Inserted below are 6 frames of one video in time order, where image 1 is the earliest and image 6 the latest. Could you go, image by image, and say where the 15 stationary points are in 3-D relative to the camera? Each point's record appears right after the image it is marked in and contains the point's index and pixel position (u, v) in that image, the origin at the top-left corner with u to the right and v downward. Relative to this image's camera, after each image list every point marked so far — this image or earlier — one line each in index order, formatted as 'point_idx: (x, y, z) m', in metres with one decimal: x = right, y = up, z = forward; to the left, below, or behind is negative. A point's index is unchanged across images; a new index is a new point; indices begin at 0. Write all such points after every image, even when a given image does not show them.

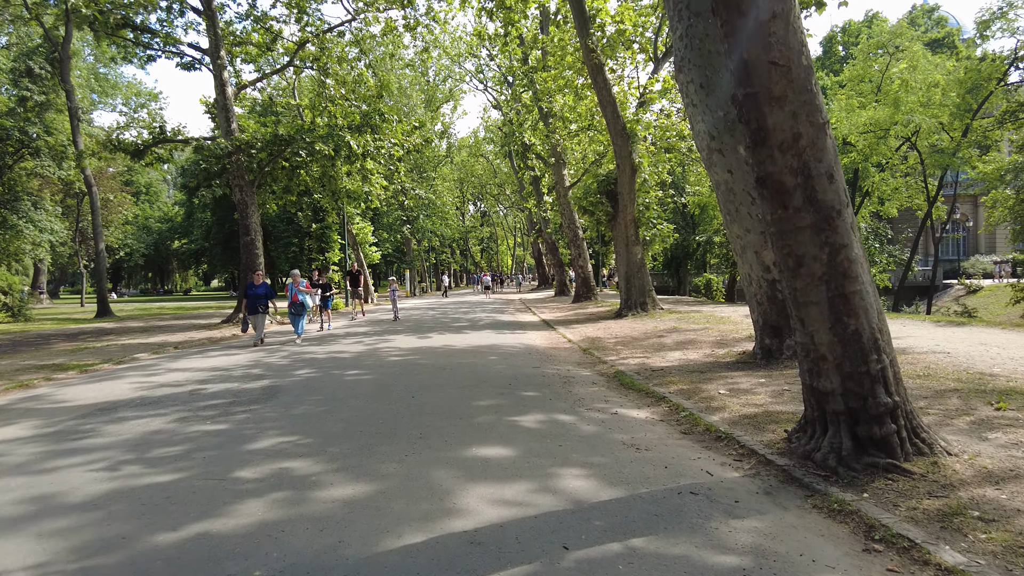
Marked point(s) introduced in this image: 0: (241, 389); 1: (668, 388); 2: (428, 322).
0: (-3.1, -1.1, +7.5) m
1: (+1.7, -1.1, +7.2) m
2: (-2.3, -0.9, +18.1) m
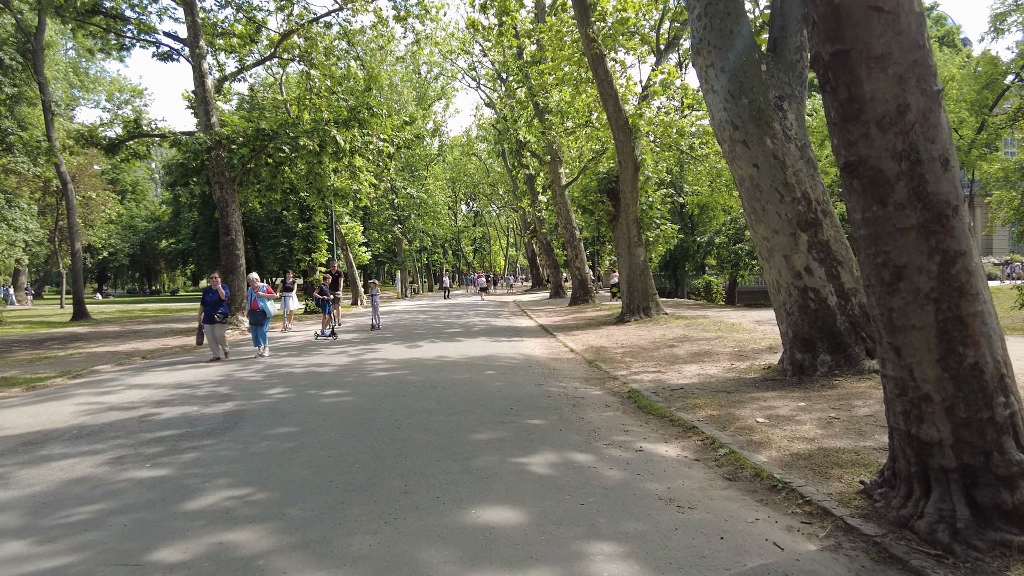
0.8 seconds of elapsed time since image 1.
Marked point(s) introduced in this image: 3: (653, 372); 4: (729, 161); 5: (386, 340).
0: (-3.1, -1.2, +6.5) m
1: (+1.7, -1.2, +6.3) m
2: (-2.4, -1.0, +17.1) m
3: (+1.9, -1.1, +8.8) m
4: (+2.8, +1.6, +8.4) m
5: (-2.6, -1.1, +13.6) m
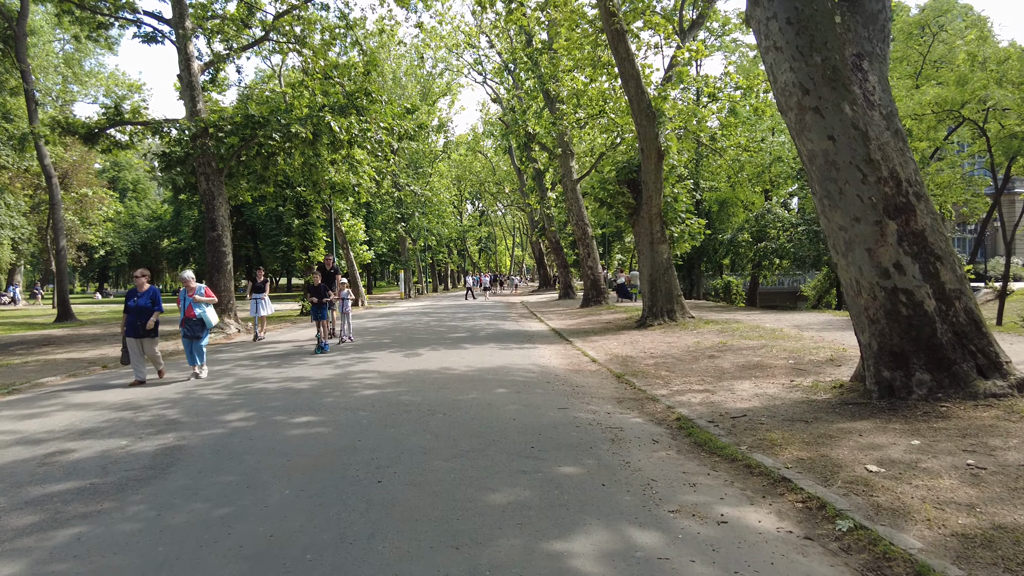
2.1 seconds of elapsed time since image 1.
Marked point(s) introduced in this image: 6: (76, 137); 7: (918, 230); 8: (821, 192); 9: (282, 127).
0: (-2.9, -1.2, +5.0) m
1: (+1.9, -1.2, +4.7) m
2: (-2.1, -1.0, +15.6) m
3: (+2.1, -1.1, +7.3) m
4: (+3.0, +1.6, +6.9) m
5: (-2.4, -1.1, +12.1) m
6: (-12.6, +4.4, +19.0) m
7: (+3.9, +0.6, +6.3) m
8: (+3.1, +1.0, +6.7) m
9: (-6.3, +4.5, +18.1) m
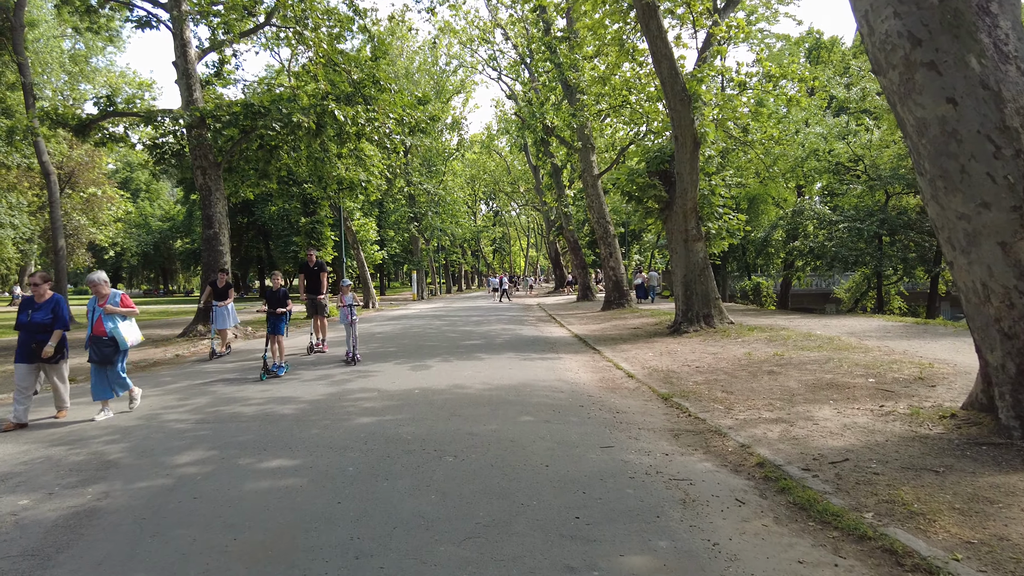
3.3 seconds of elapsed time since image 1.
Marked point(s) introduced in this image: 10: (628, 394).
0: (-2.7, -1.3, +3.6) m
1: (+2.1, -1.2, +3.3) m
2: (-1.7, -1.1, +14.3) m
3: (+2.3, -1.2, +5.9) m
4: (+3.2, +1.6, +5.5) m
5: (-2.0, -1.1, +10.8) m
6: (-12.1, +4.3, +17.9) m
7: (+4.1, +0.5, +4.8) m
8: (+3.4, +0.9, +5.3) m
9: (-5.9, +4.4, +16.9) m
10: (+1.3, -1.2, +7.6) m
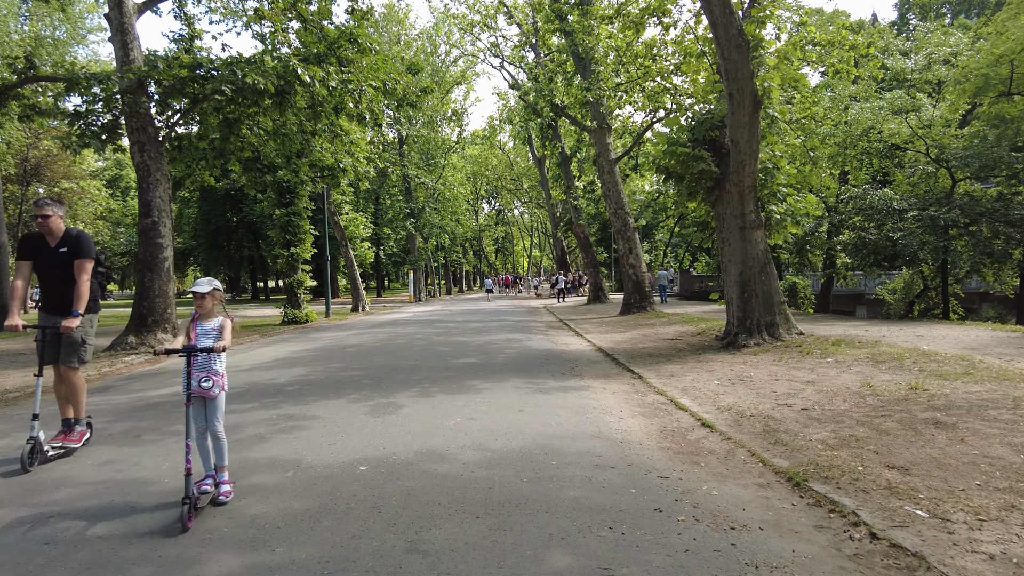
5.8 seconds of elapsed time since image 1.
0: (-2.6, -1.3, +0.5) m
1: (+2.2, -1.2, +0.2) m
2: (-1.6, -1.1, +11.2) m
3: (+2.4, -1.2, +2.7) m
4: (+3.3, +1.6, +2.3) m
5: (-1.9, -1.1, +7.6) m
6: (-11.9, +4.3, +14.9) m
7: (+4.2, +0.5, +1.7) m
8: (+3.5, +0.9, +2.2) m
9: (-5.7, +4.4, +13.8) m
10: (+1.4, -1.2, +4.4) m
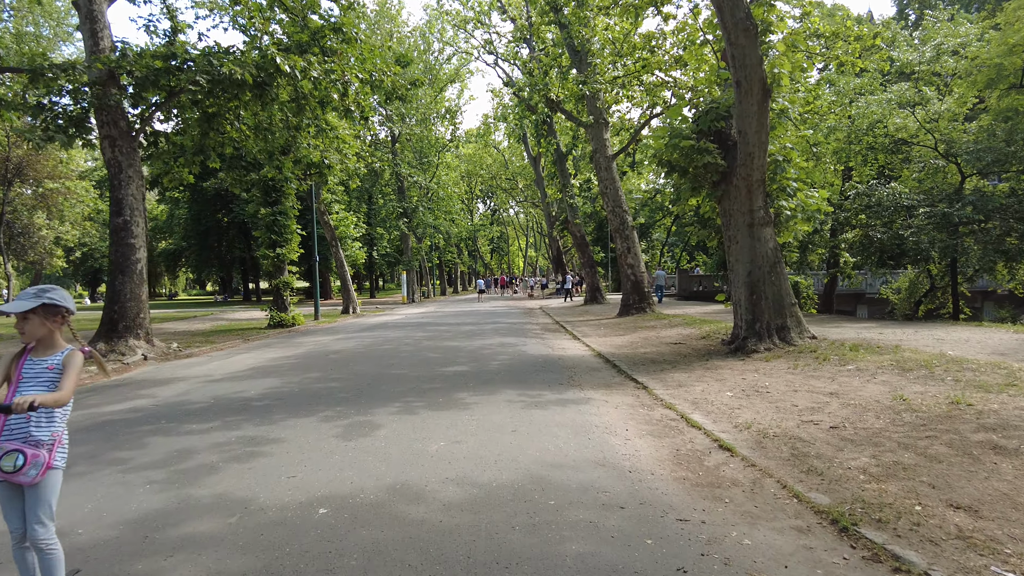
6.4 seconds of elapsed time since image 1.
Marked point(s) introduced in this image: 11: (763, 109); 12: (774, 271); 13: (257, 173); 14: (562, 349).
0: (-2.6, -1.3, -0.2) m
1: (+2.1, -1.3, -0.5) m
2: (-1.7, -1.2, +10.4) m
3: (+2.4, -1.2, +2.0) m
4: (+3.2, +1.6, +1.6) m
5: (-2.0, -1.2, +6.9) m
6: (-12.1, +4.2, +14.1) m
7: (+4.1, +0.5, +1.0) m
8: (+3.4, +0.9, +1.5) m
9: (-5.9, +4.3, +13.0) m
10: (+1.3, -1.3, +3.7) m
11: (+3.8, +2.7, +9.9) m
12: (+4.1, +0.3, +10.3) m
13: (-7.4, +3.3, +19.0) m
14: (+1.0, -1.2, +12.6) m
